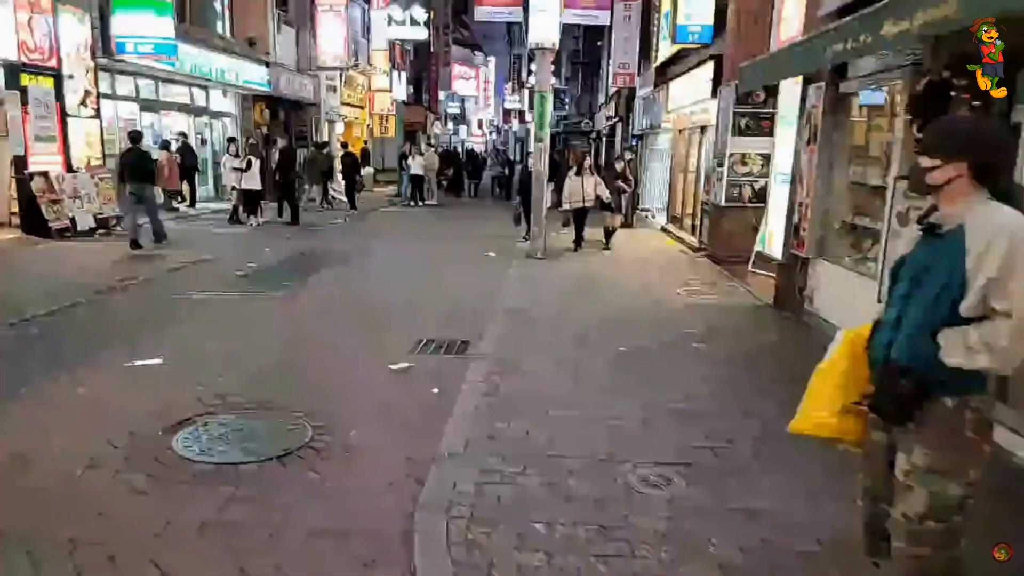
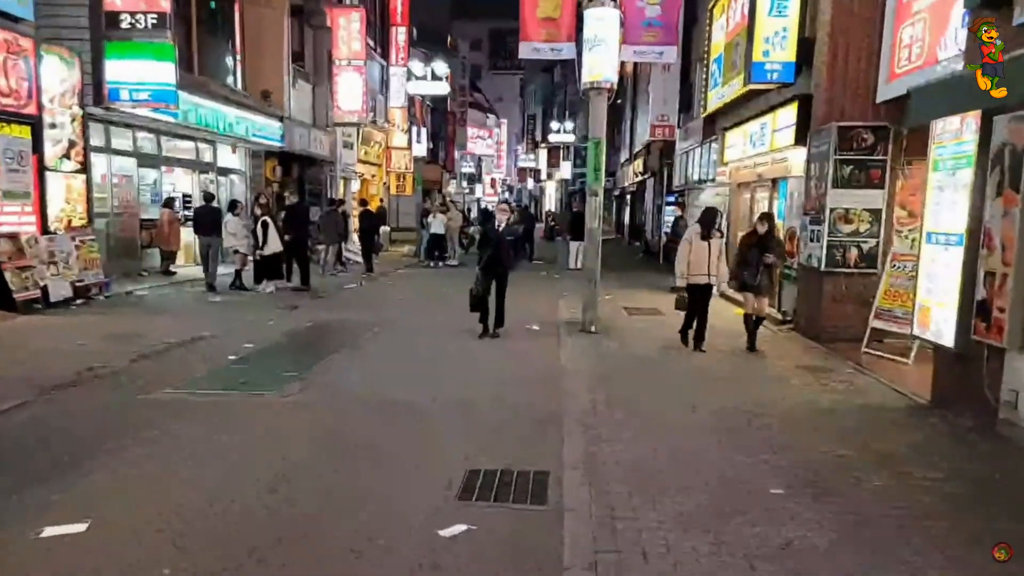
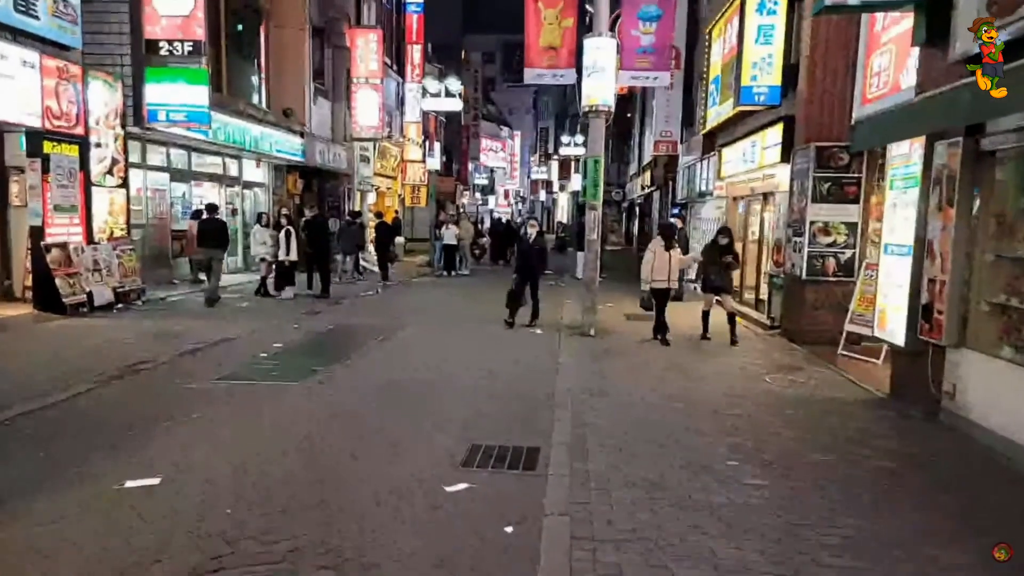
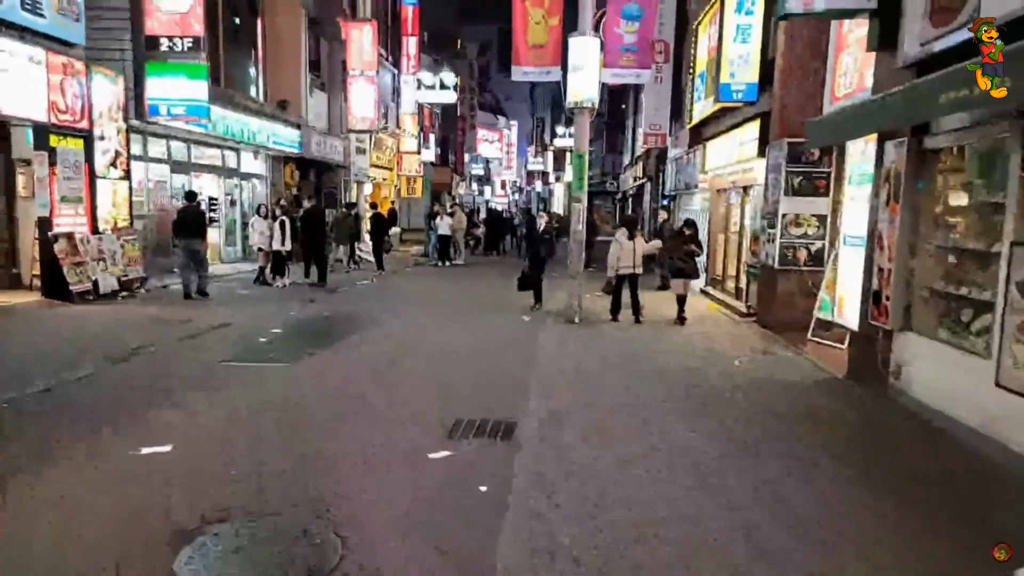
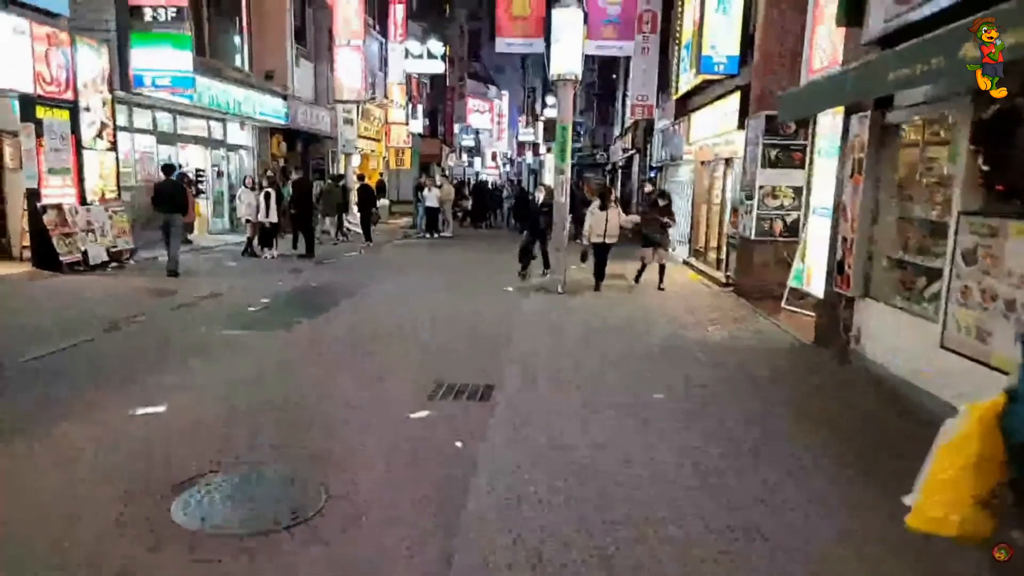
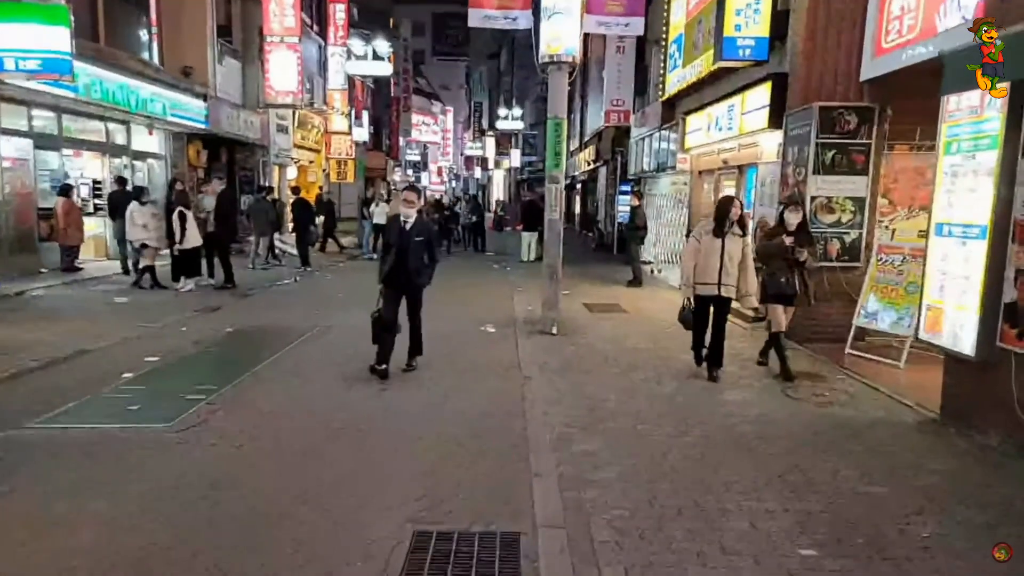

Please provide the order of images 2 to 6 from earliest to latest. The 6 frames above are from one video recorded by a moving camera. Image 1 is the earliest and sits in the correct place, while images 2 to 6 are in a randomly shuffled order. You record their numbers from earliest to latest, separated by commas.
5, 4, 3, 2, 6
